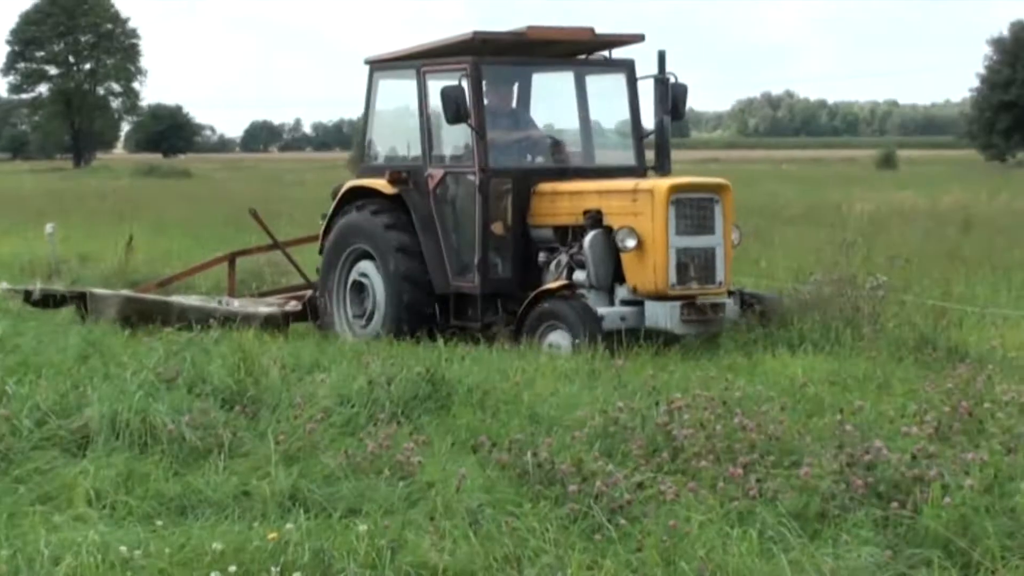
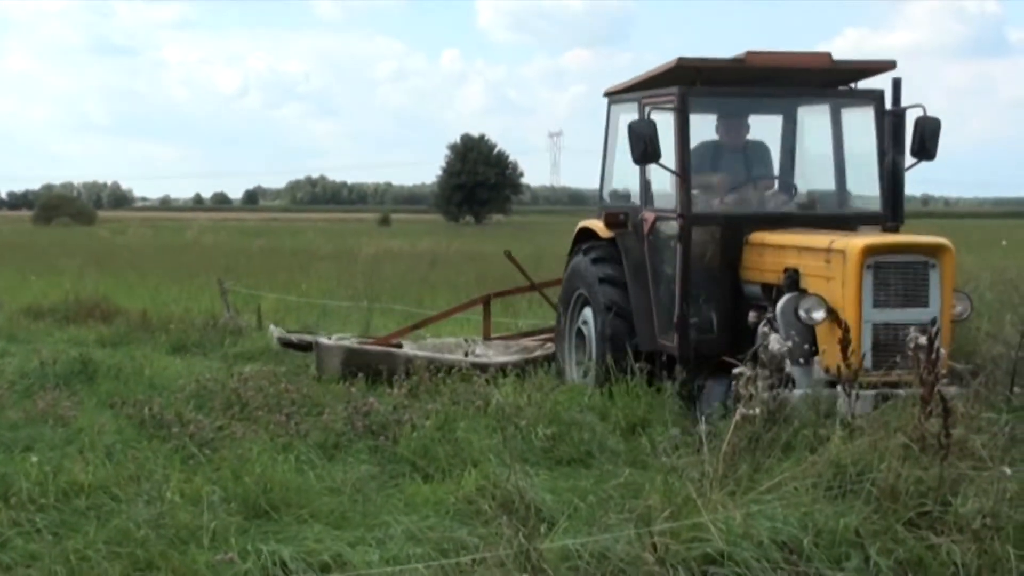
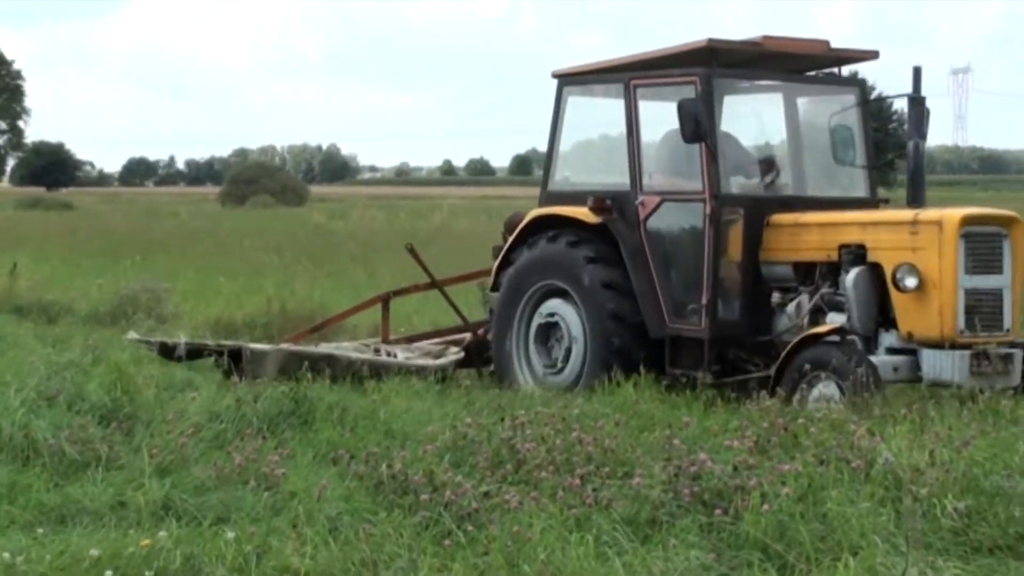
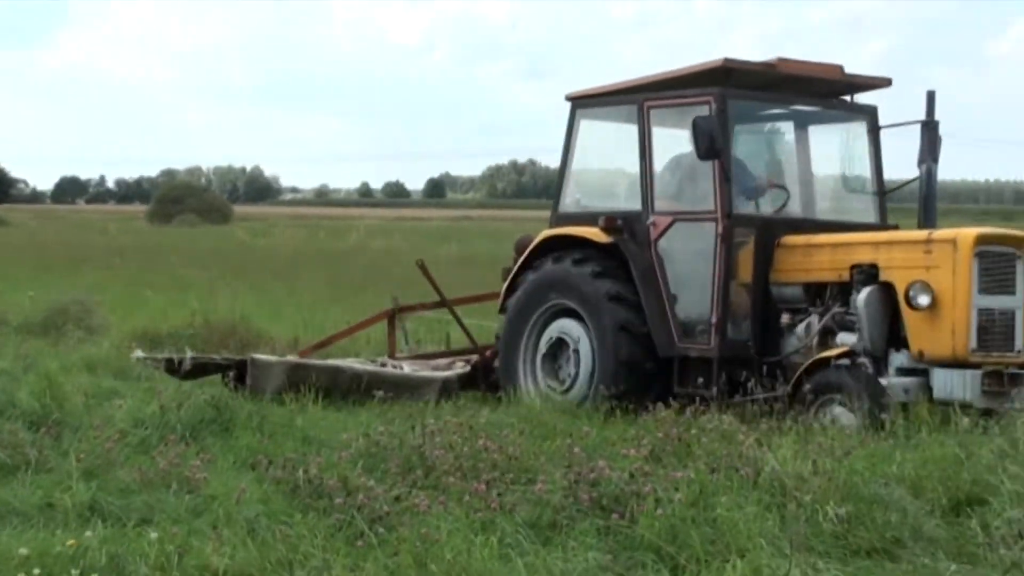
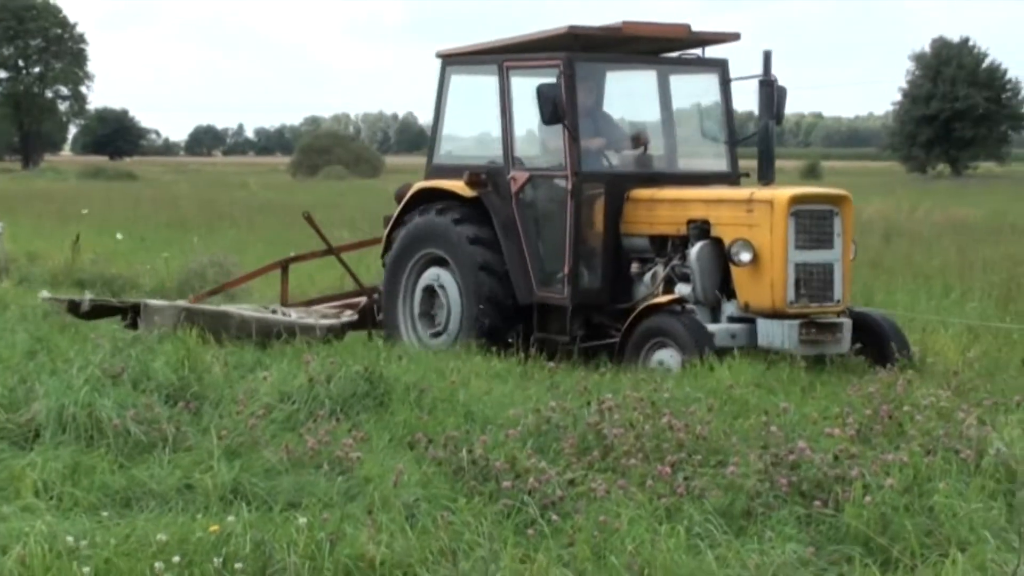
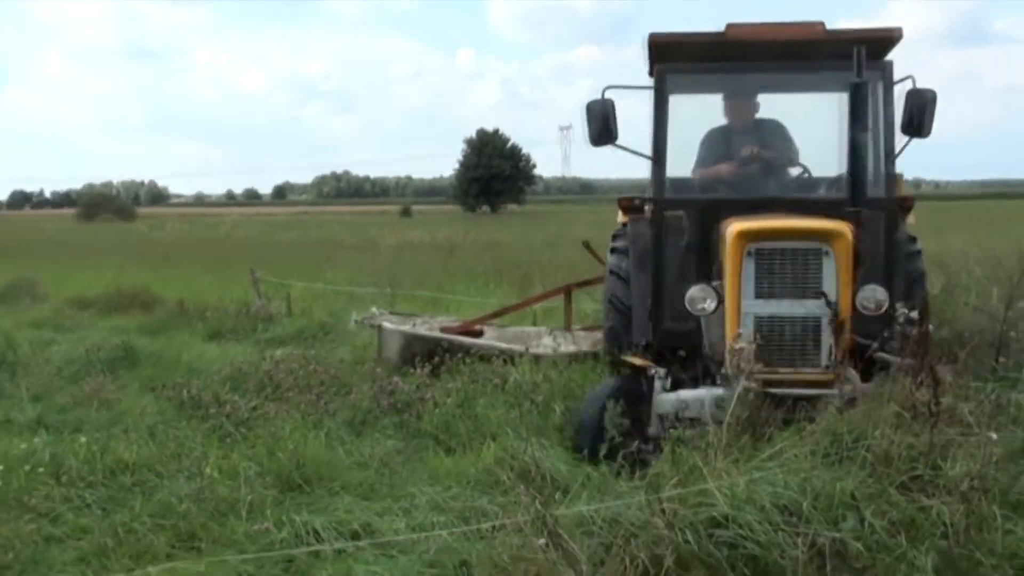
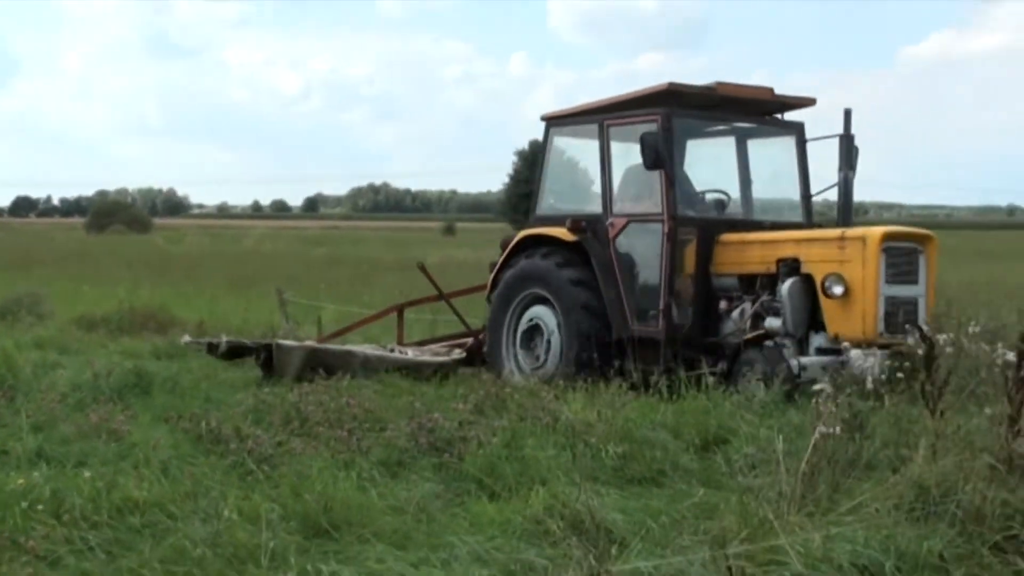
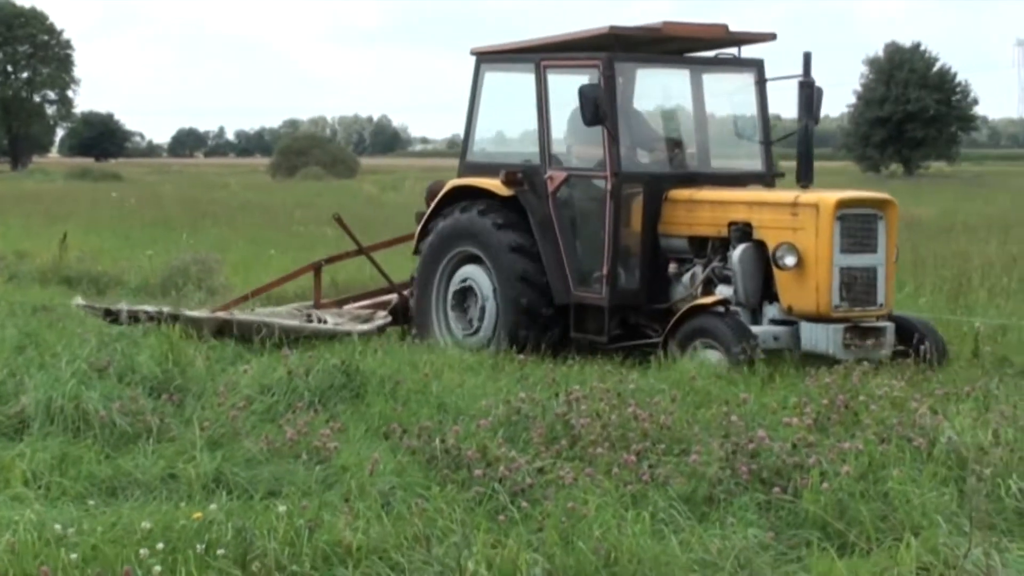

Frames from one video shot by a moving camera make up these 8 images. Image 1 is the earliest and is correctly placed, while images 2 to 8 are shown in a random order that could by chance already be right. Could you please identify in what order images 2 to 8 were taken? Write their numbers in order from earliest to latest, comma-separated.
5, 8, 3, 4, 7, 2, 6
